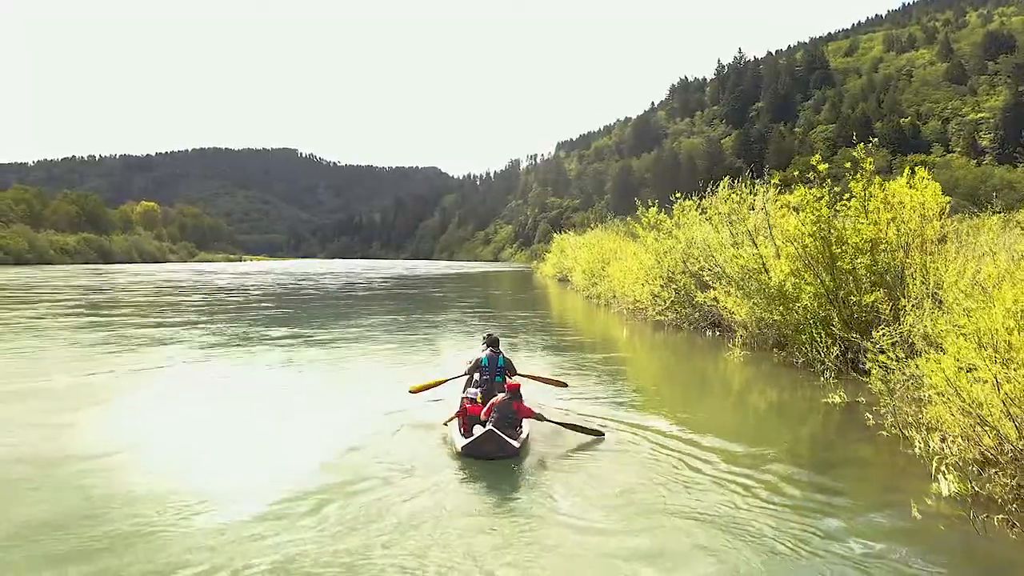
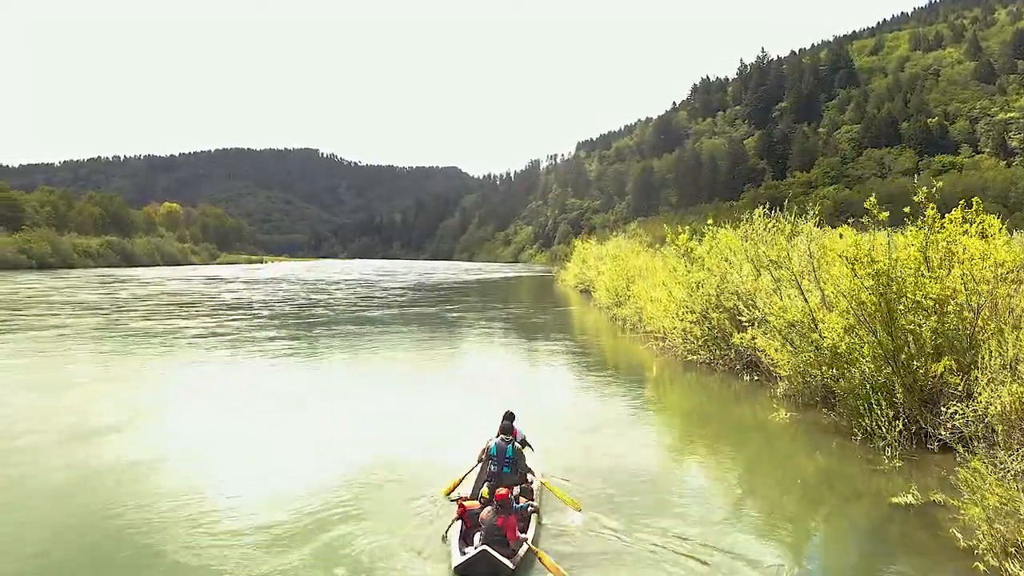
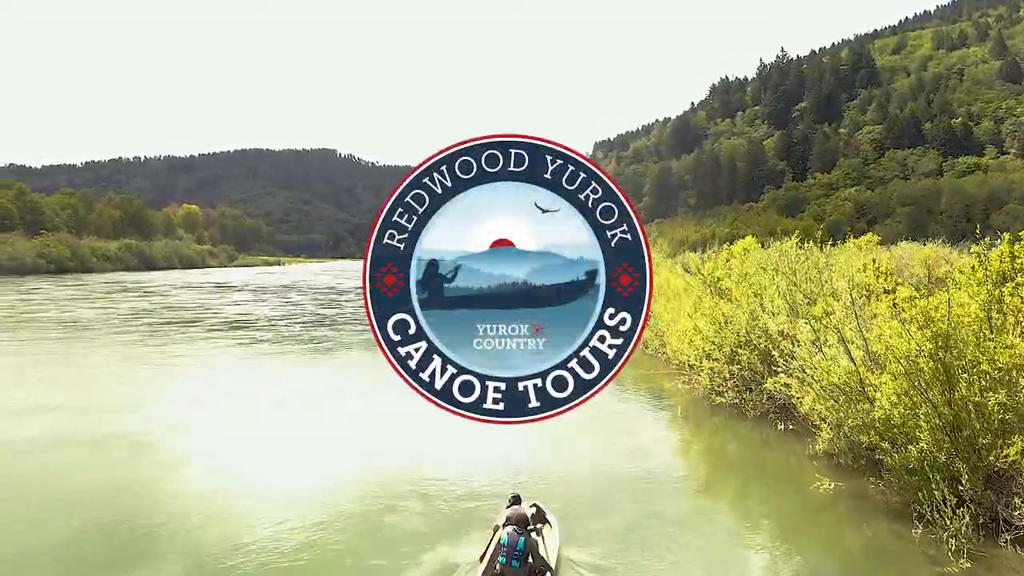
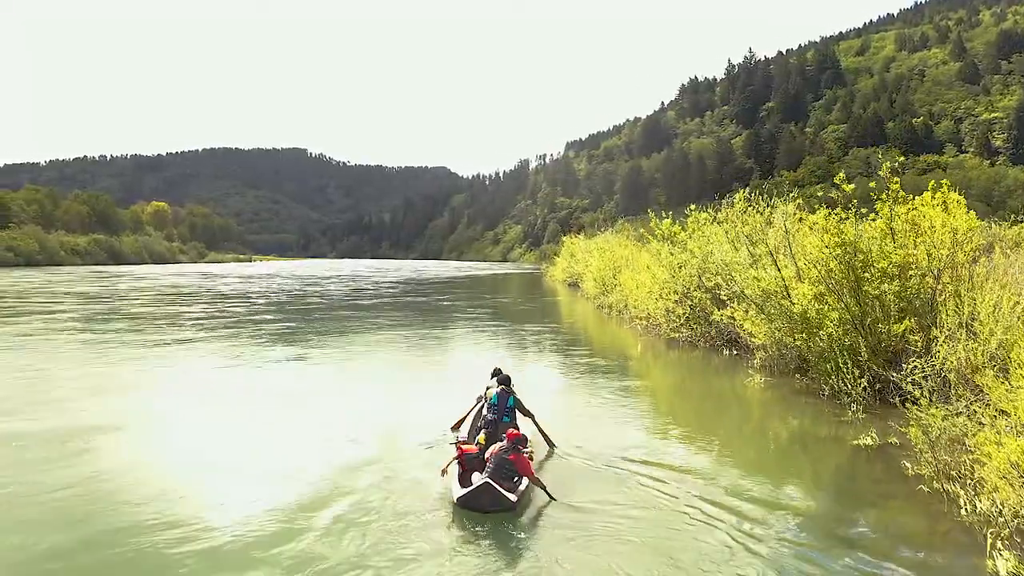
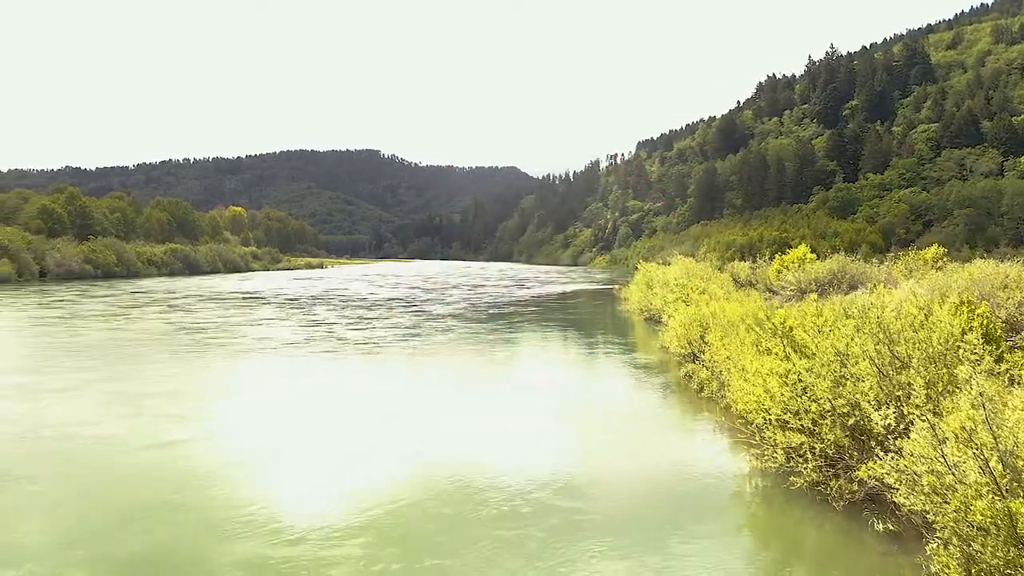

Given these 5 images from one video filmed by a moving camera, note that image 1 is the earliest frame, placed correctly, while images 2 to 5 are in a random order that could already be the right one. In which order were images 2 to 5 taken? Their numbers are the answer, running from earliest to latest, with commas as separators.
4, 2, 3, 5
